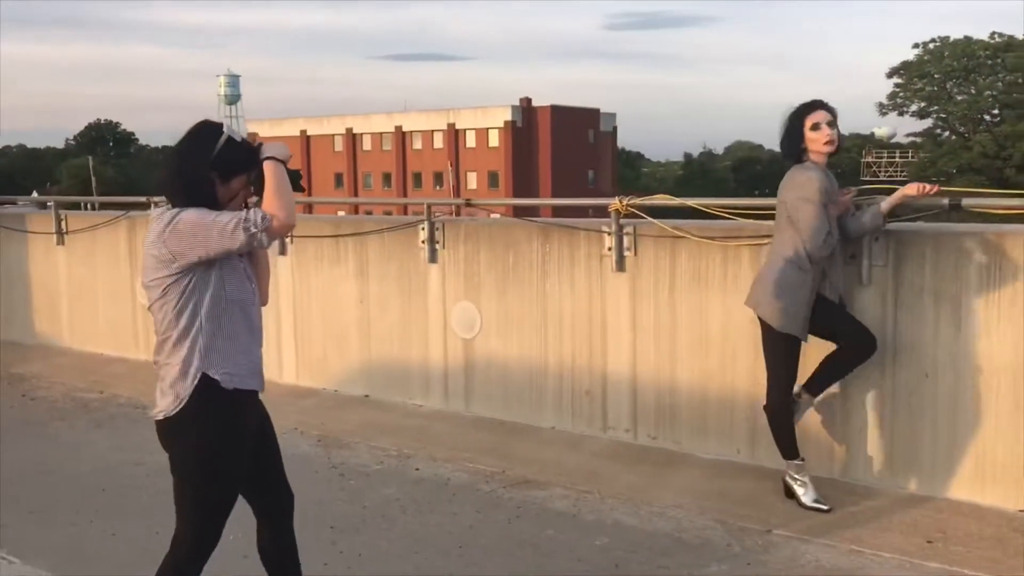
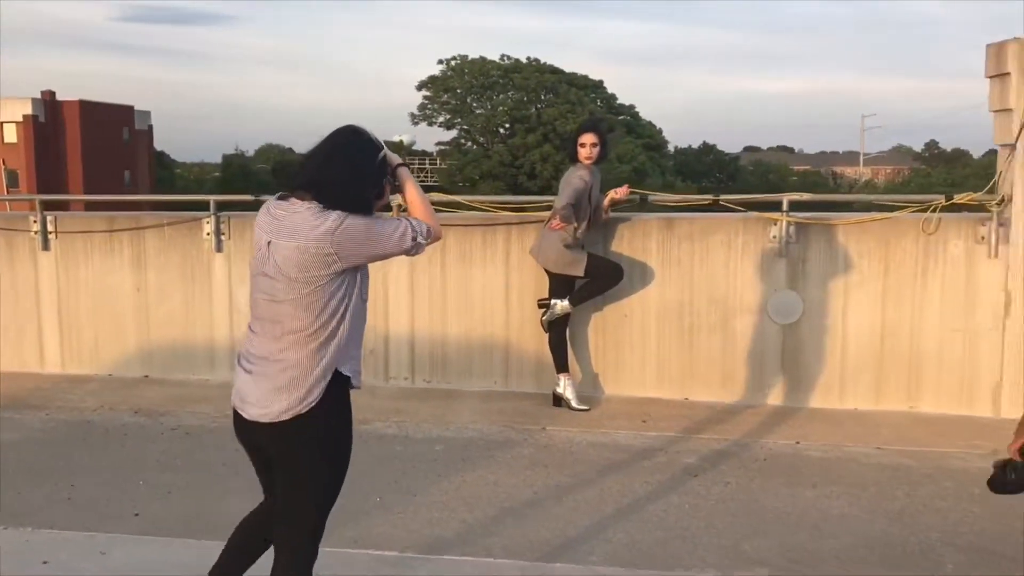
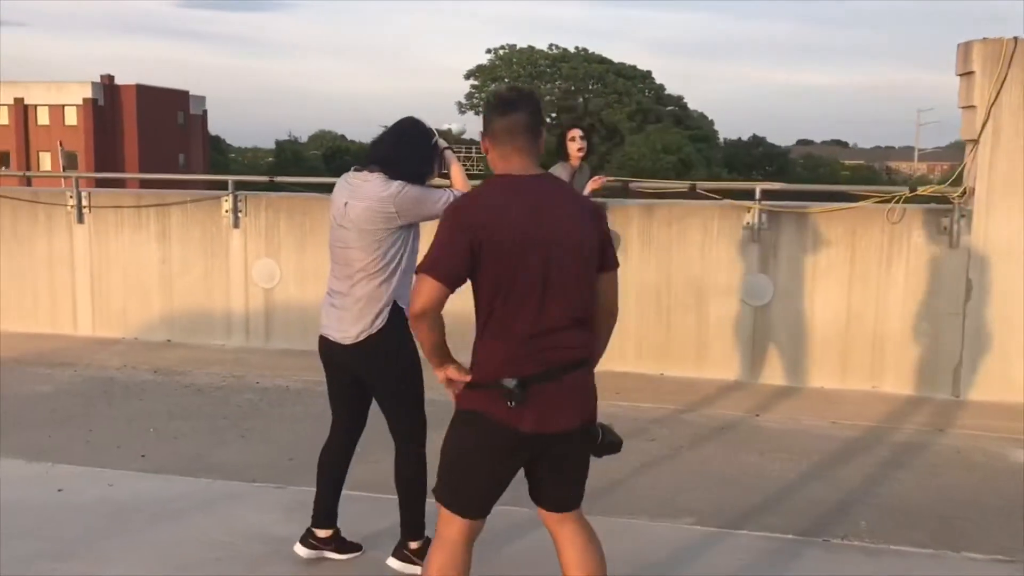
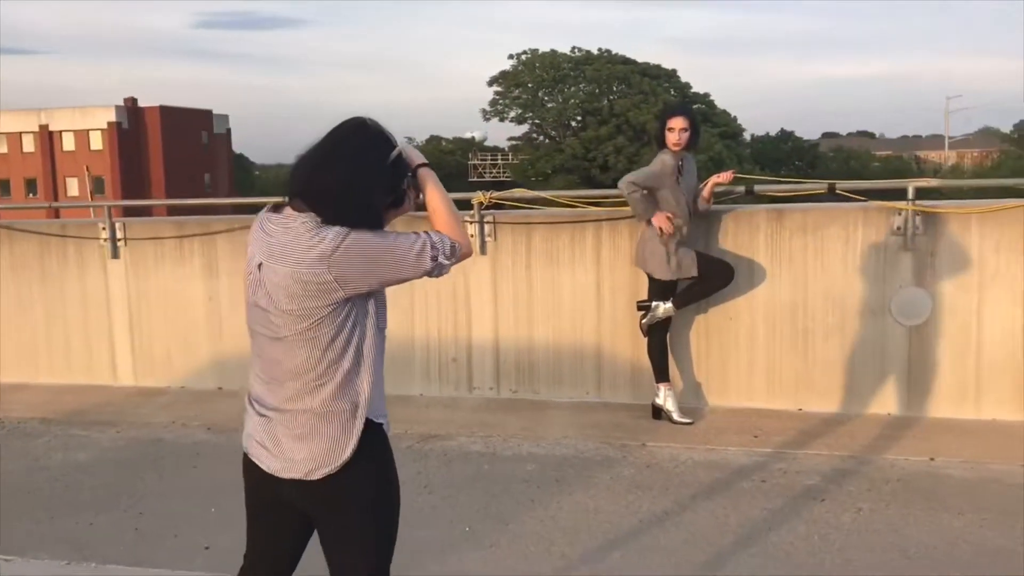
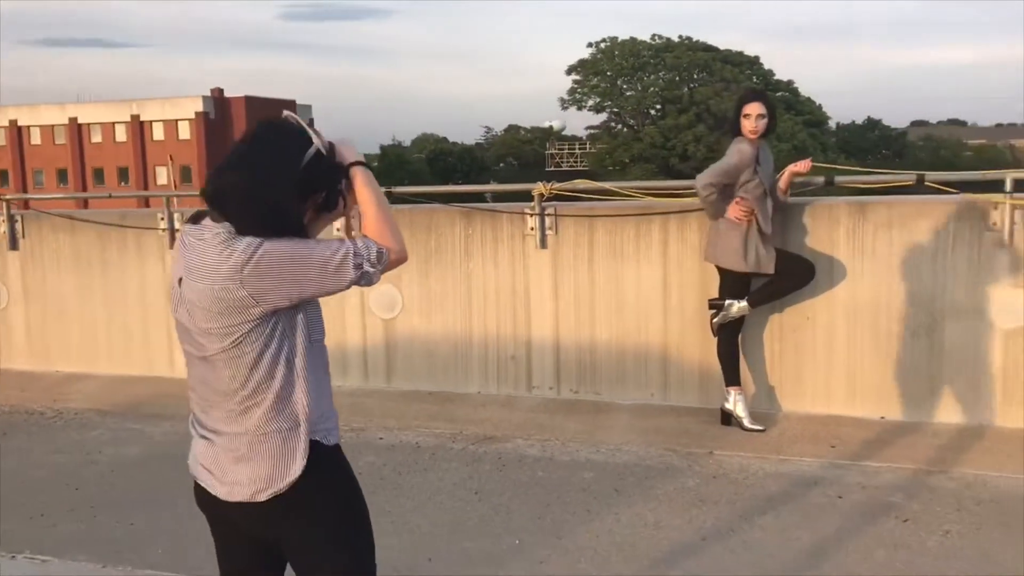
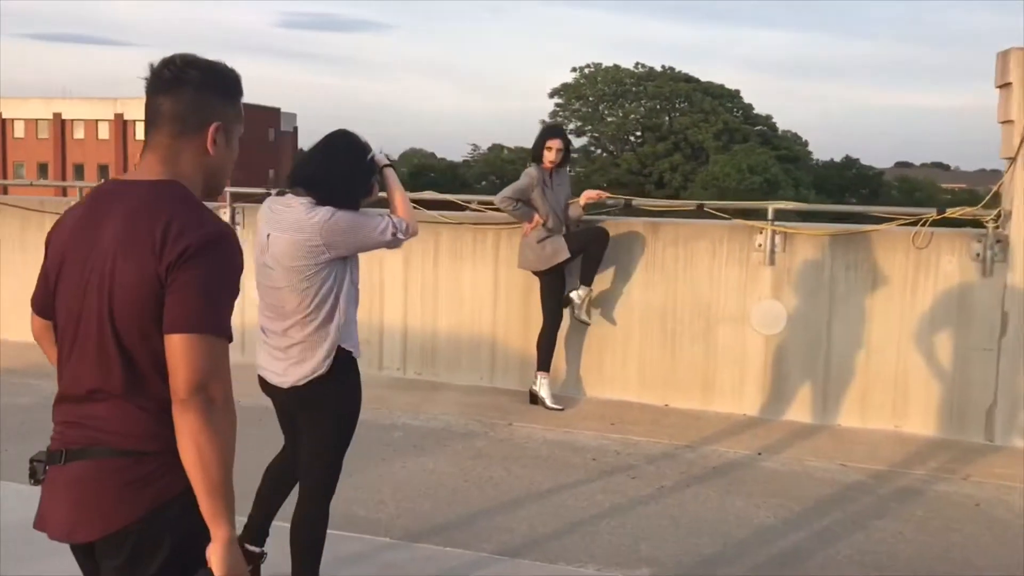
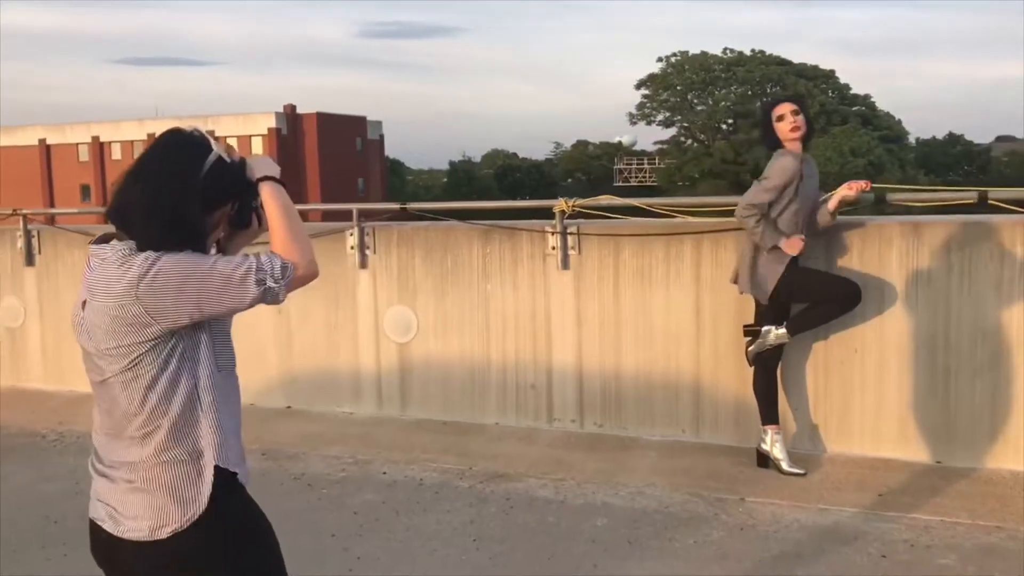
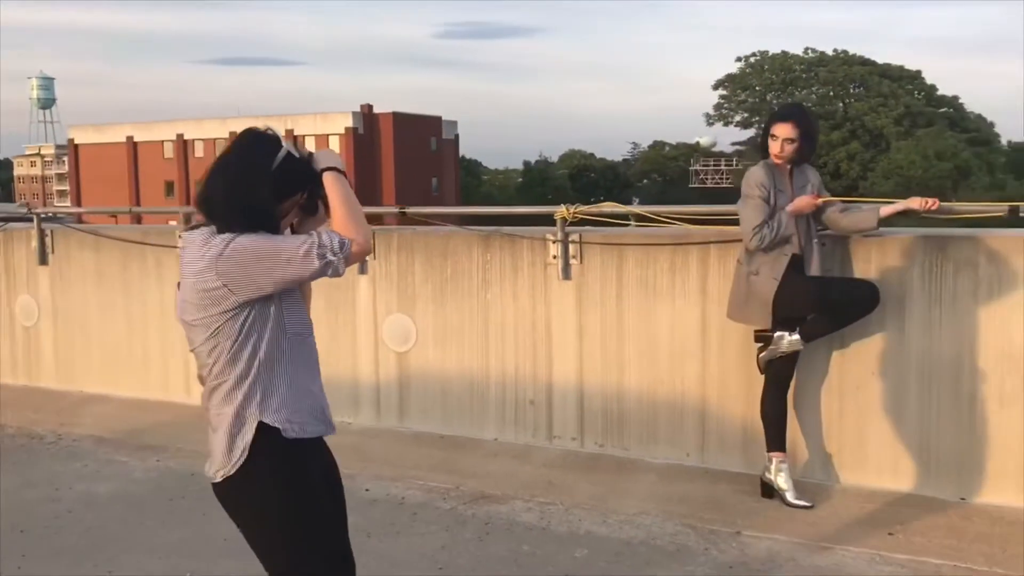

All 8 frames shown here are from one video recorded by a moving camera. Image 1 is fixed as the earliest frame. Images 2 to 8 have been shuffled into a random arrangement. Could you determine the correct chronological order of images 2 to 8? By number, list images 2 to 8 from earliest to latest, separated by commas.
8, 7, 5, 4, 2, 3, 6
